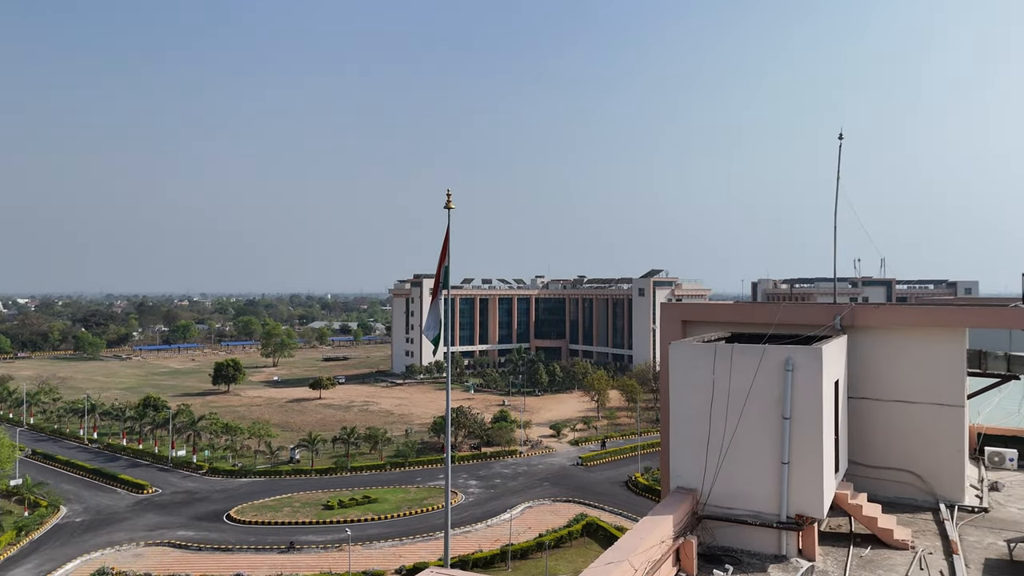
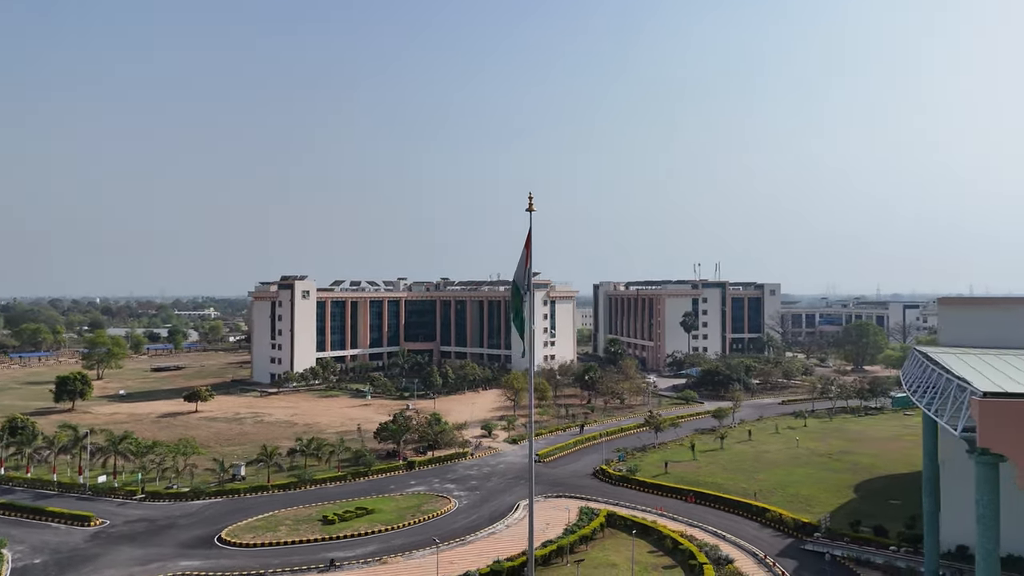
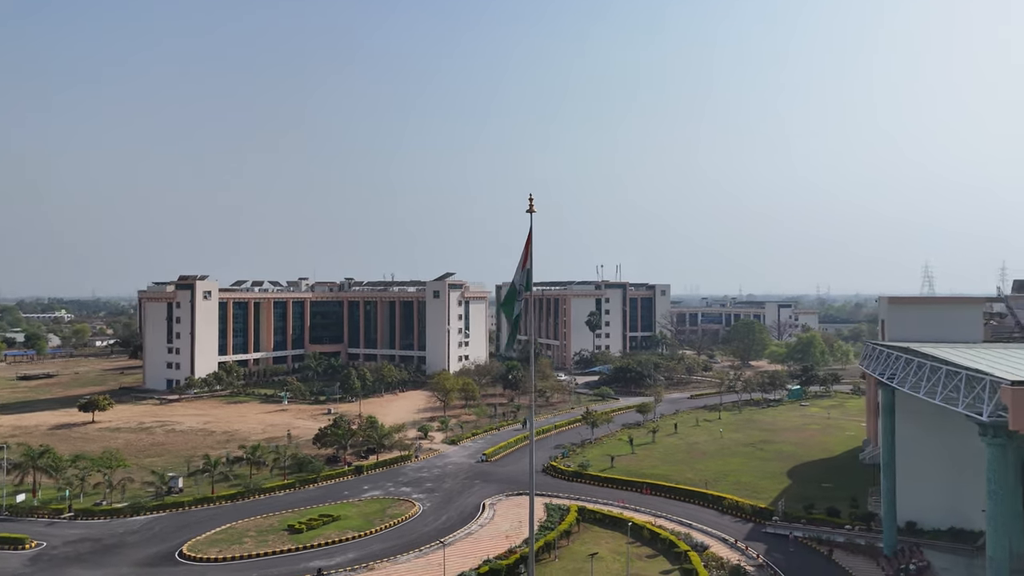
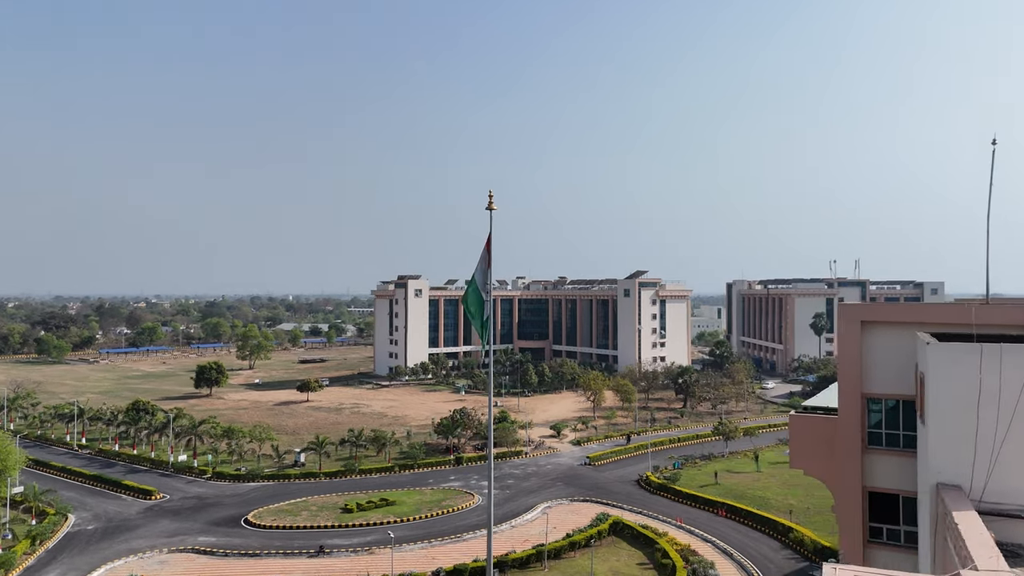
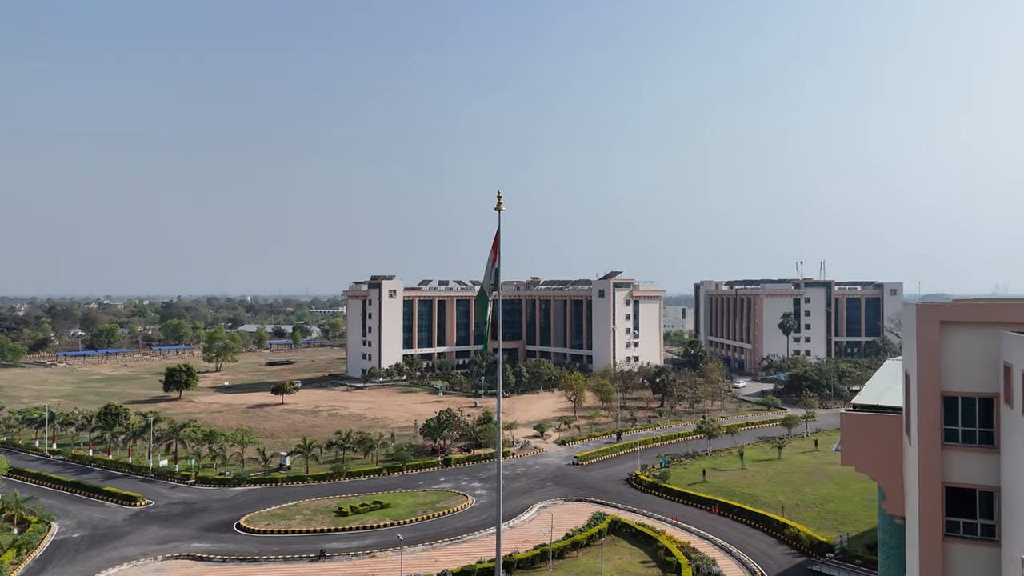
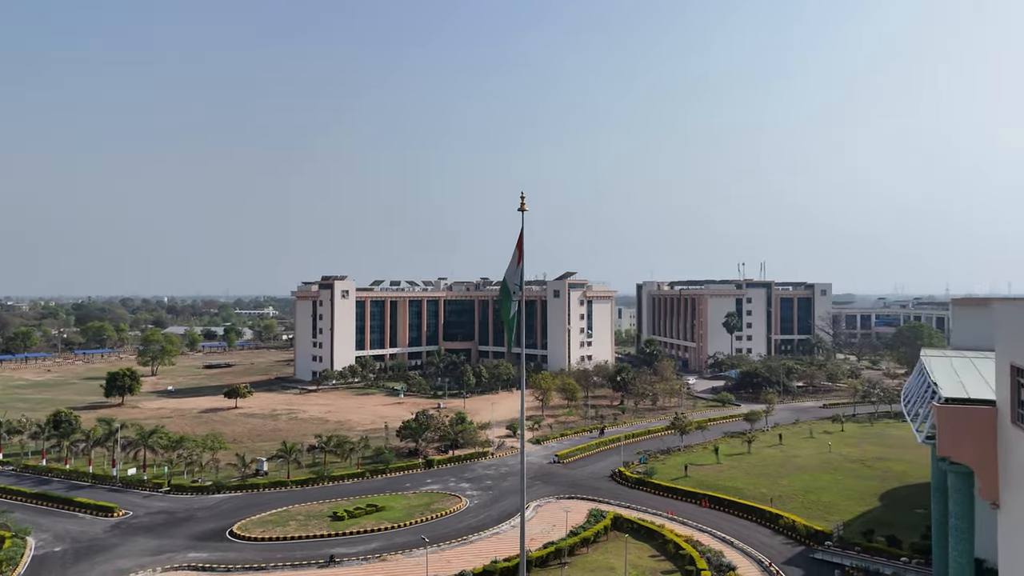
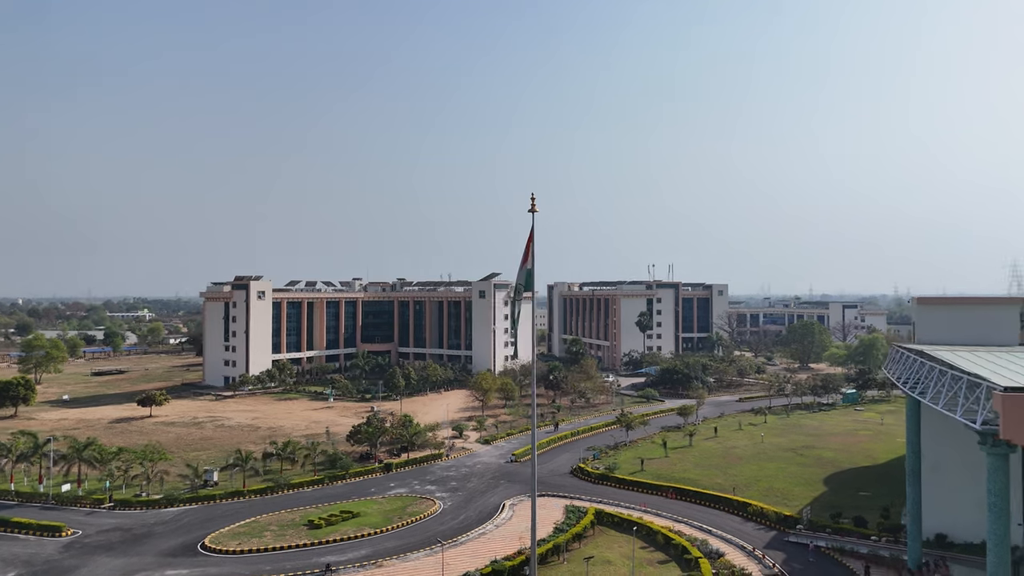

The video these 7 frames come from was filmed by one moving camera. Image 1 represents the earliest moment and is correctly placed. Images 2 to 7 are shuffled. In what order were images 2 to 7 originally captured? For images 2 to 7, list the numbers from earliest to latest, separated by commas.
4, 5, 6, 2, 7, 3
